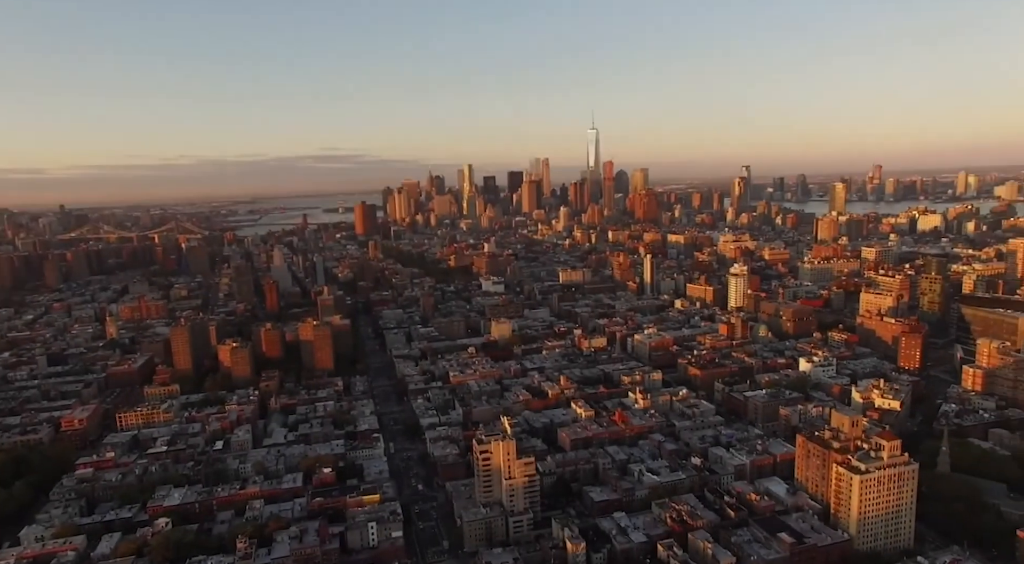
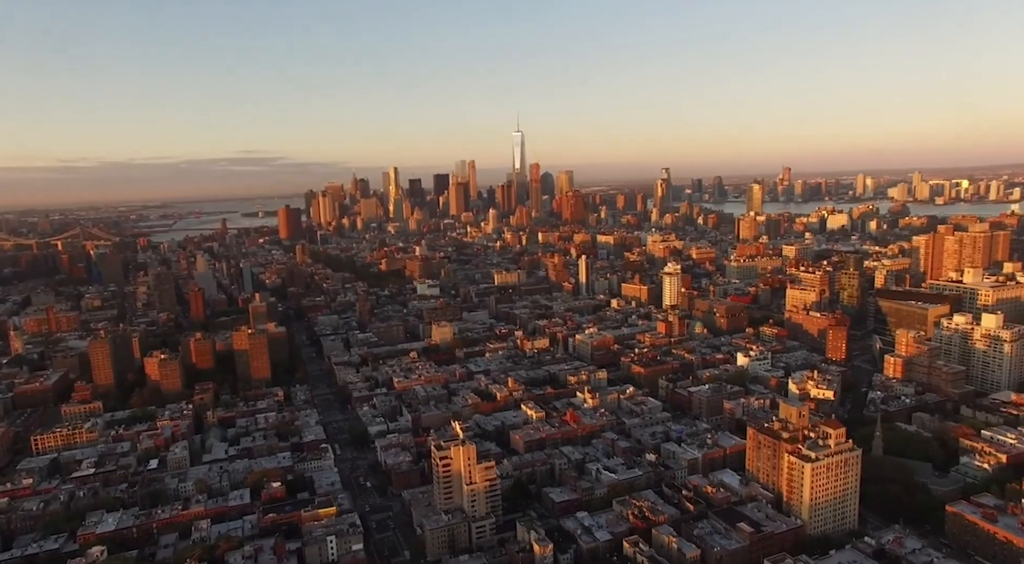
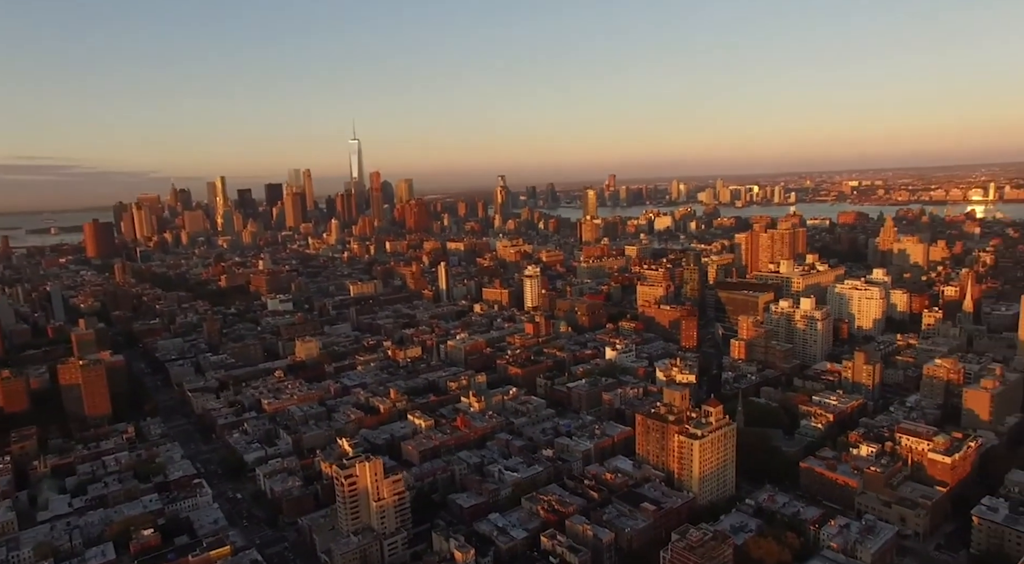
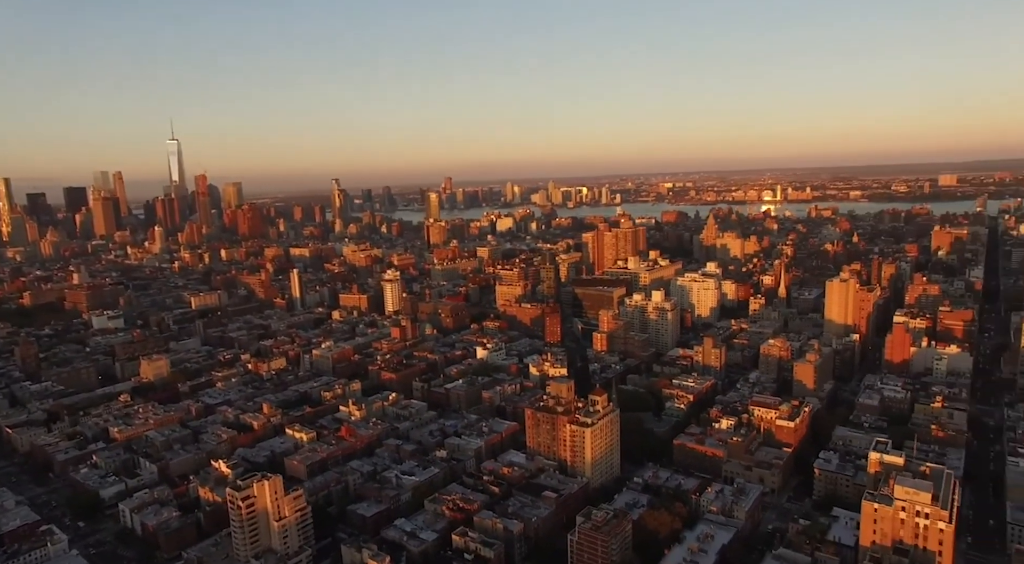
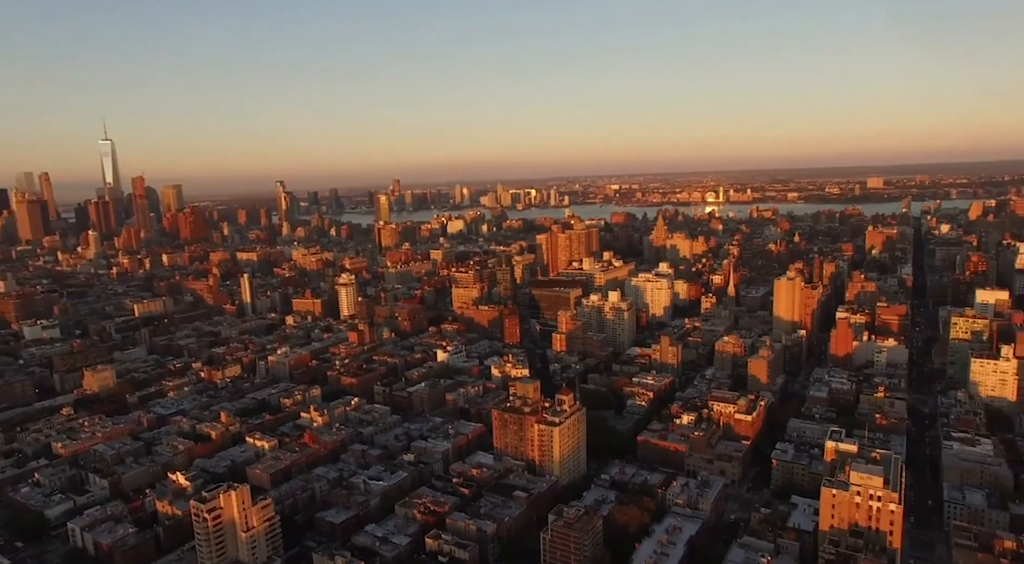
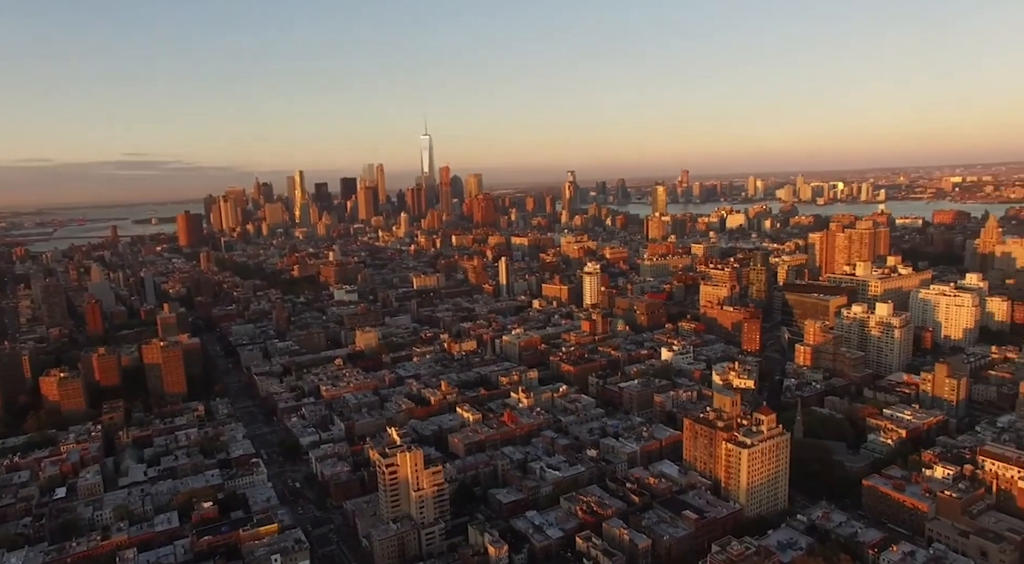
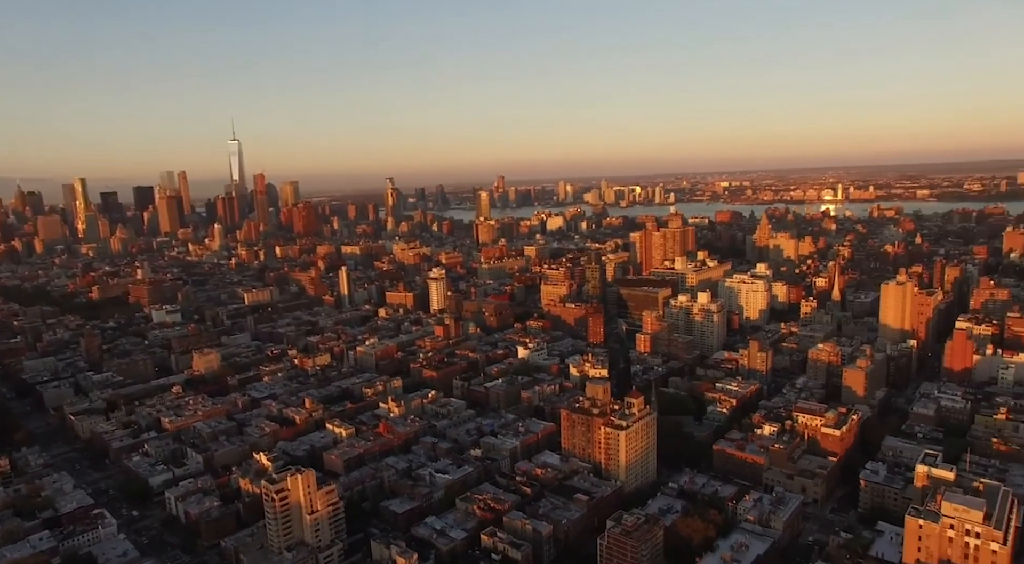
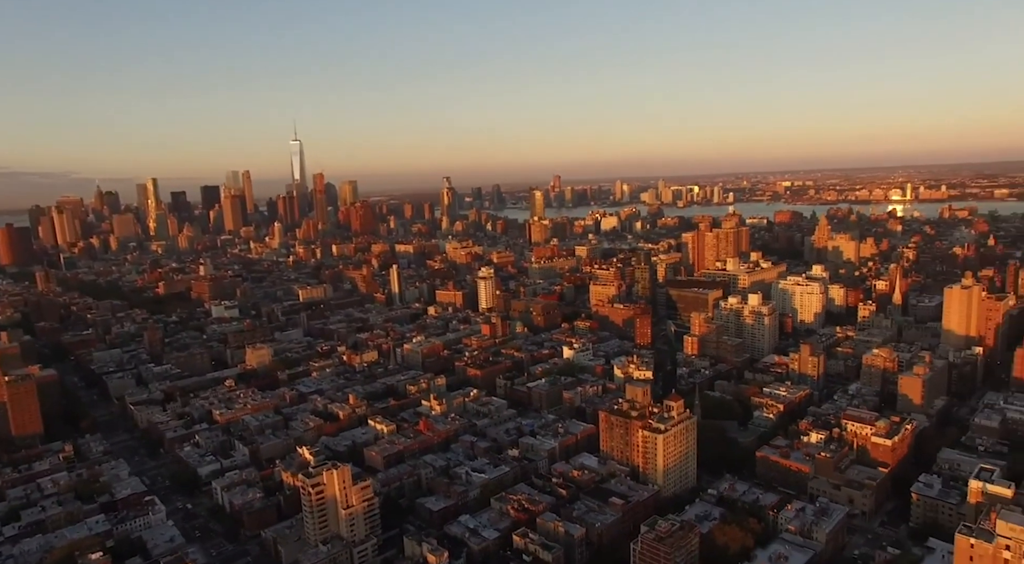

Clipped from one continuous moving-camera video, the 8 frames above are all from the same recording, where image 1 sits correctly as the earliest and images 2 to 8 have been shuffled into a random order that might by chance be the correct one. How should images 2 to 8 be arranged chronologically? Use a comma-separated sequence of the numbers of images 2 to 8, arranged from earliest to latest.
2, 6, 3, 8, 7, 4, 5
